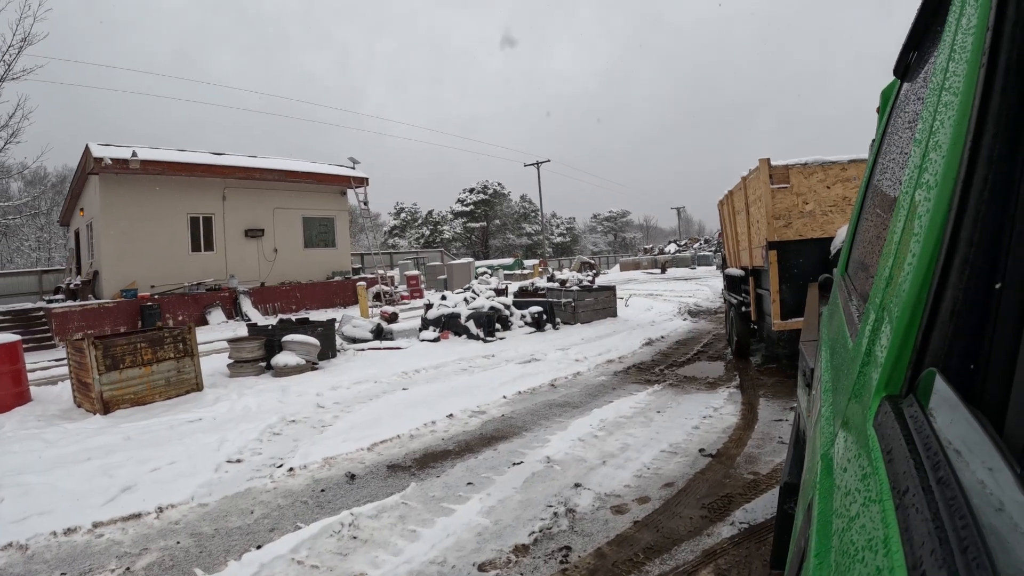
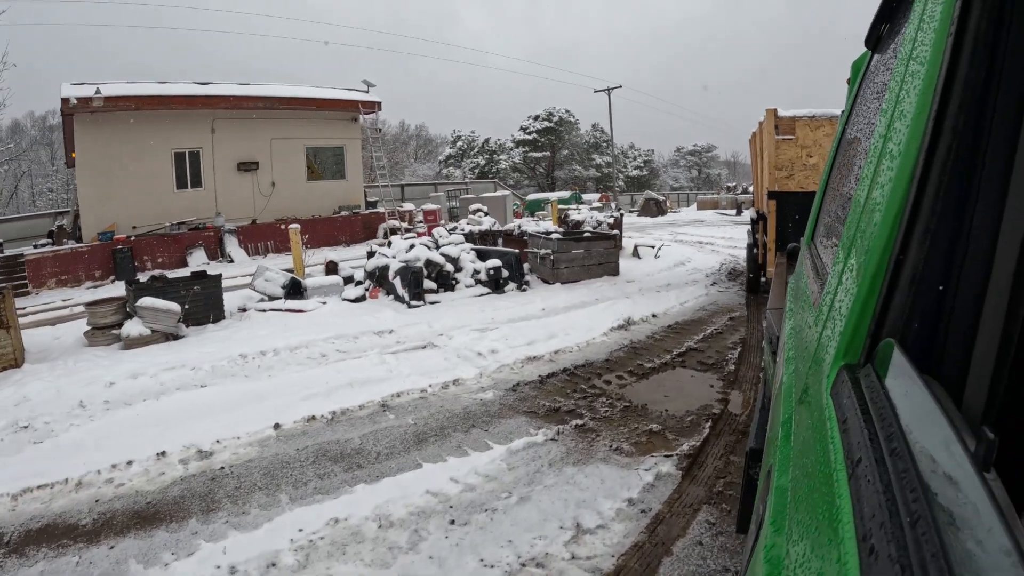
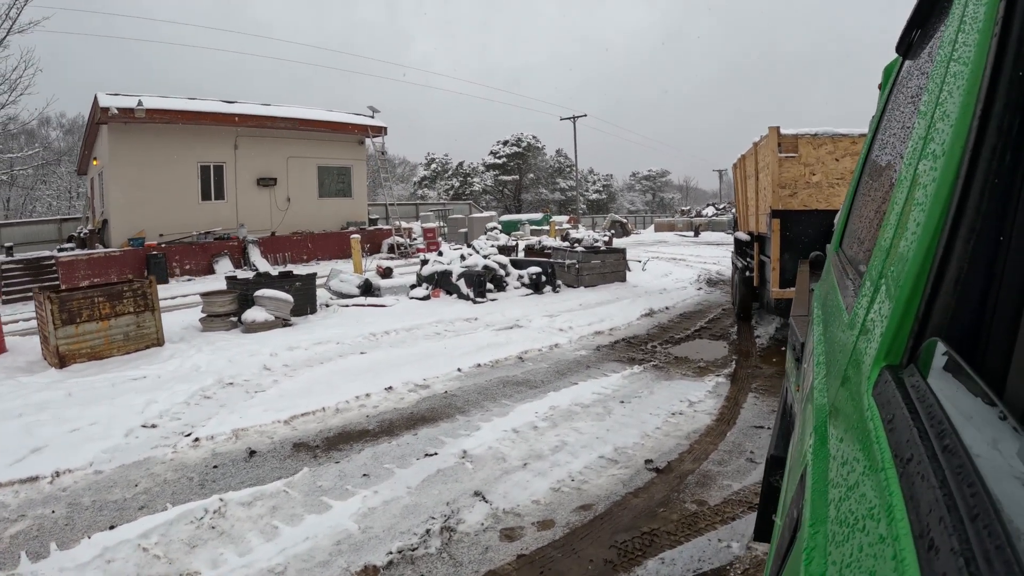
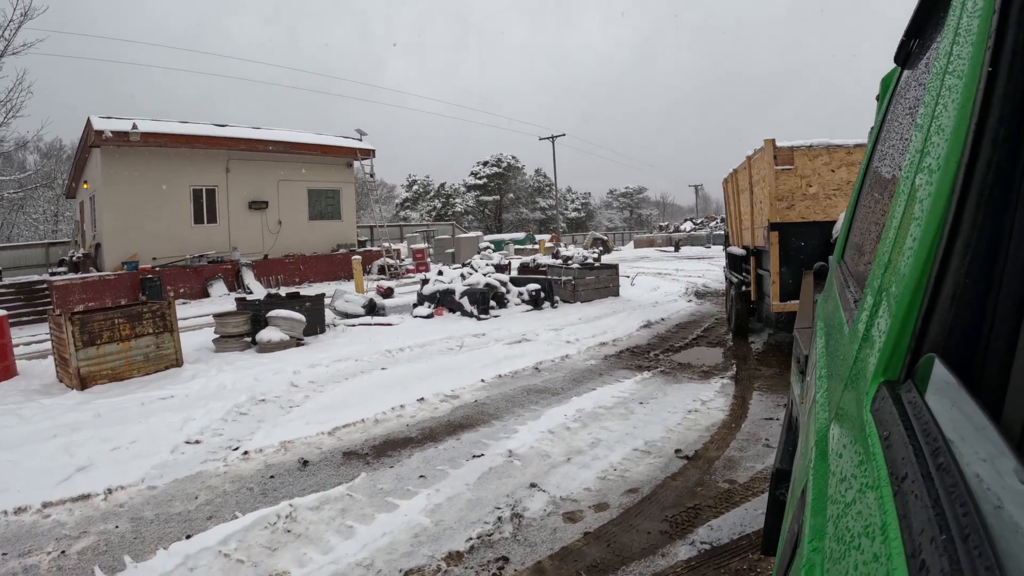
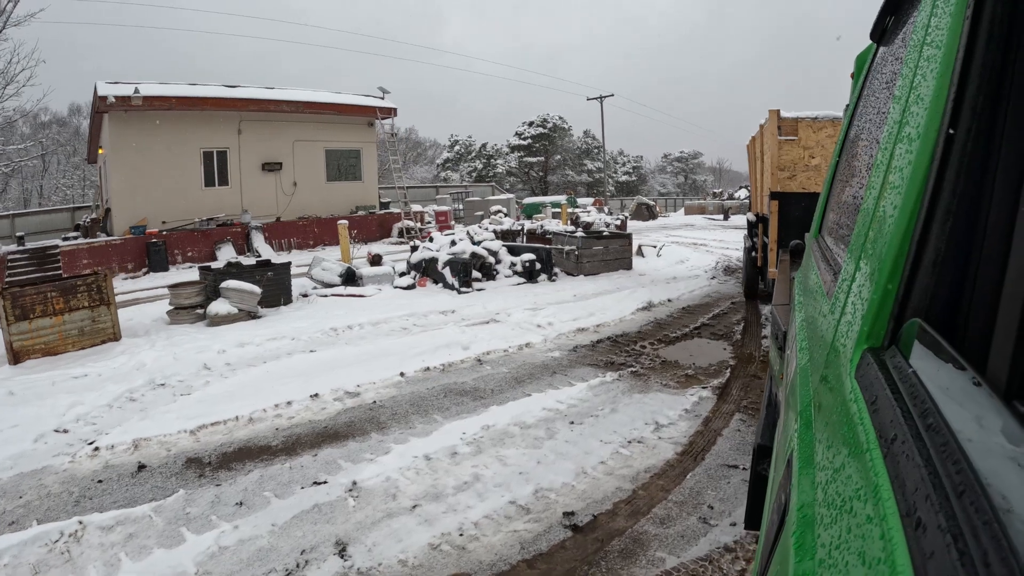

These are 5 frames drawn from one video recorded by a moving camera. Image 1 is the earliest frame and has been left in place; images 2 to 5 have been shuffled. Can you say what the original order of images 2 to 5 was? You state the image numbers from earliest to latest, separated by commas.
4, 3, 5, 2
